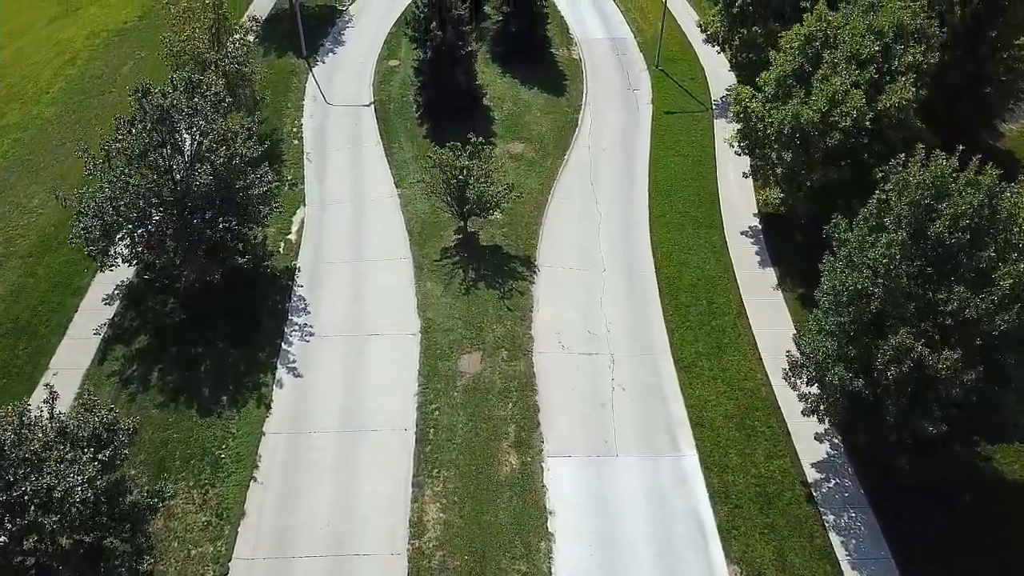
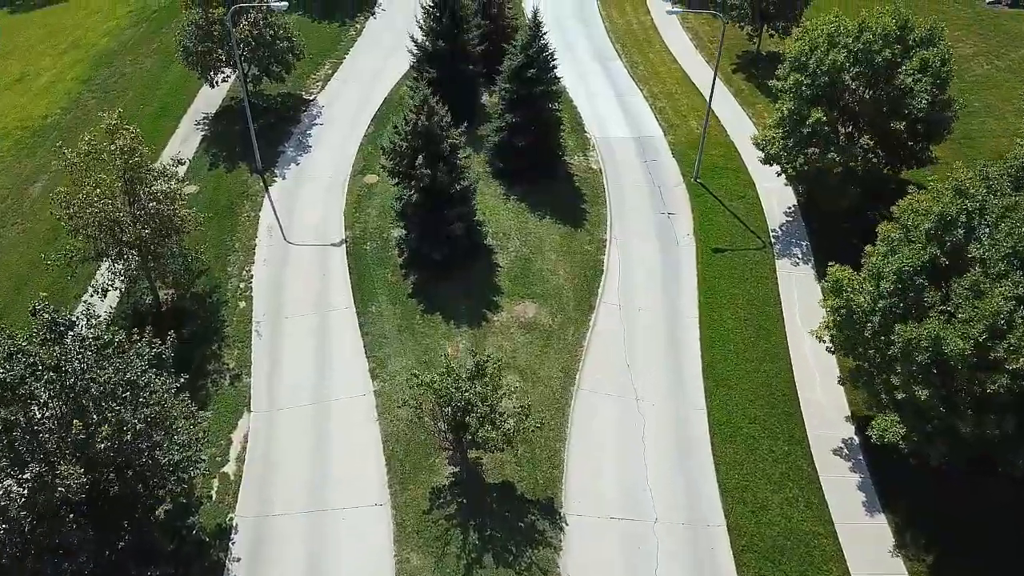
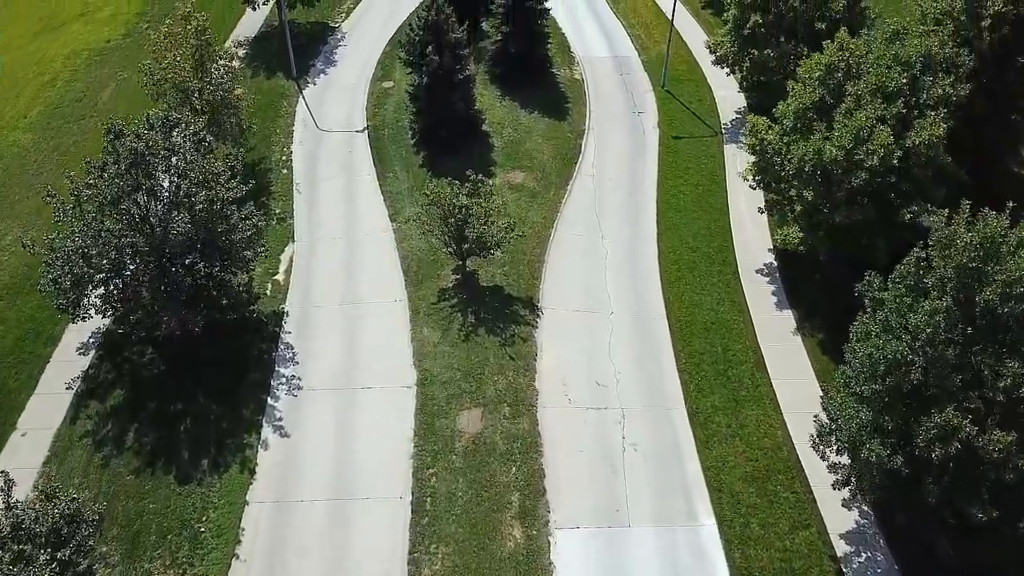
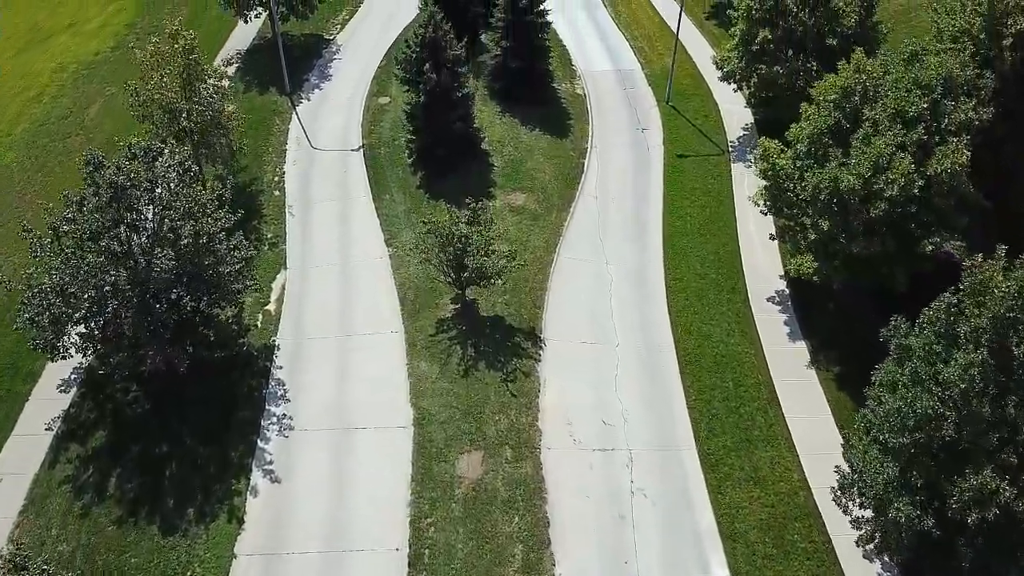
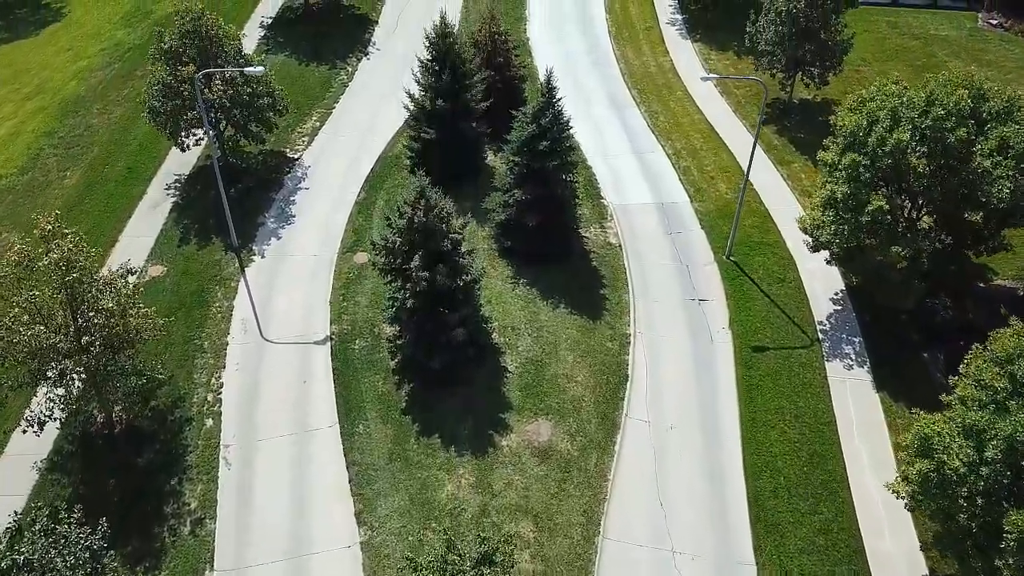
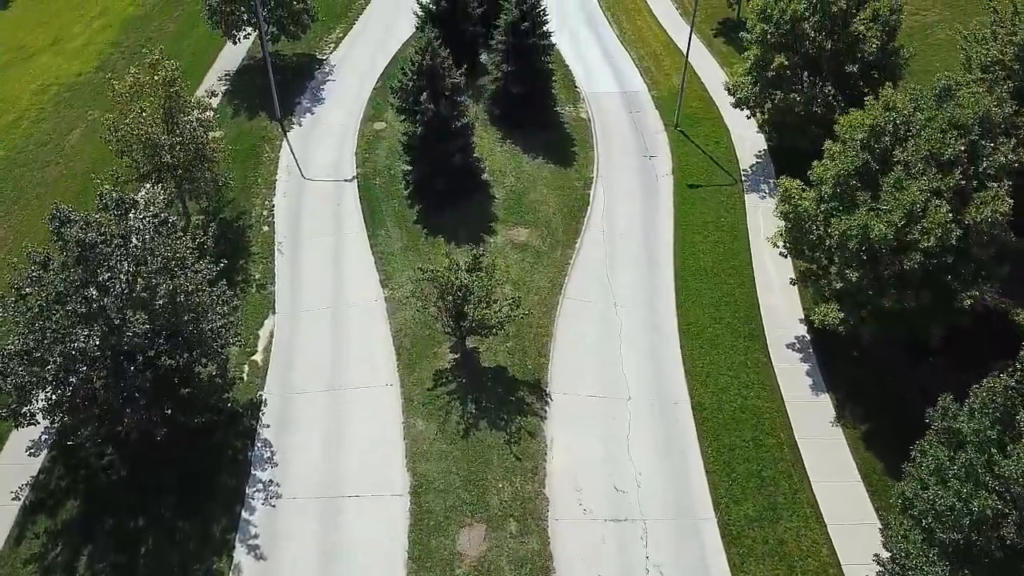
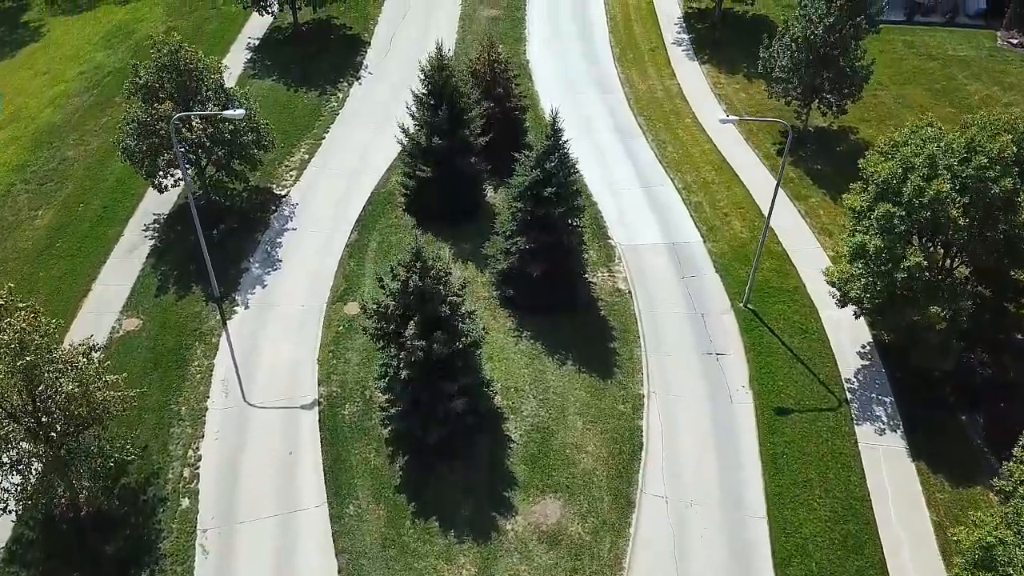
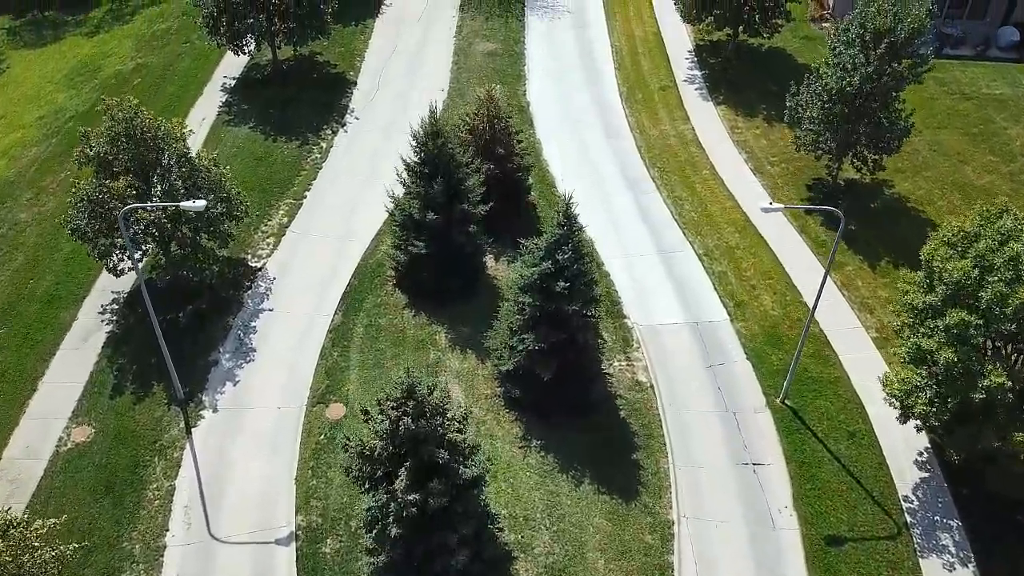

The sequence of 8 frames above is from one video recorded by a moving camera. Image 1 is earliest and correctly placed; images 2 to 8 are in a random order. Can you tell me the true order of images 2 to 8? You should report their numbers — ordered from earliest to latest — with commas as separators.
3, 4, 6, 2, 5, 7, 8
